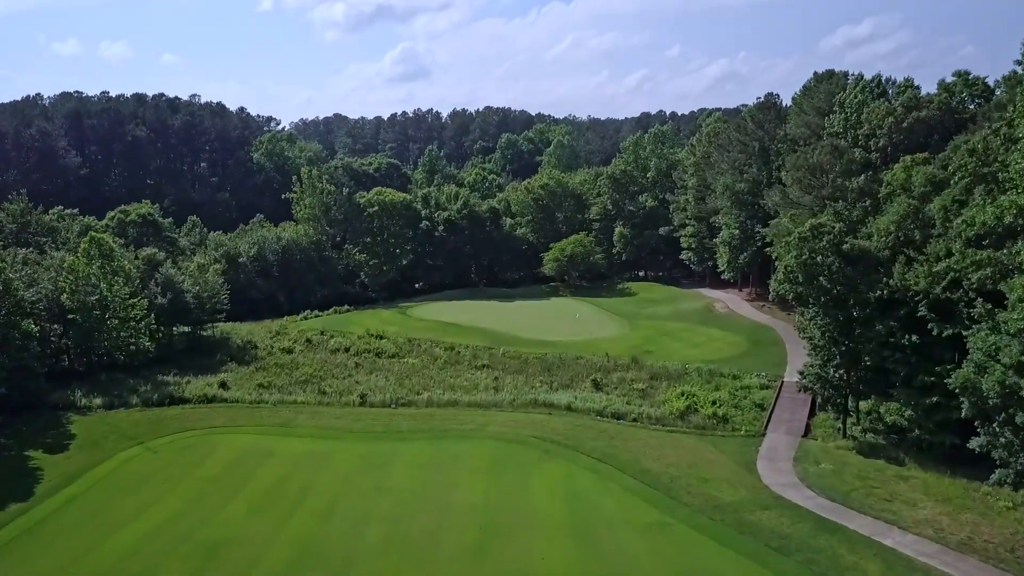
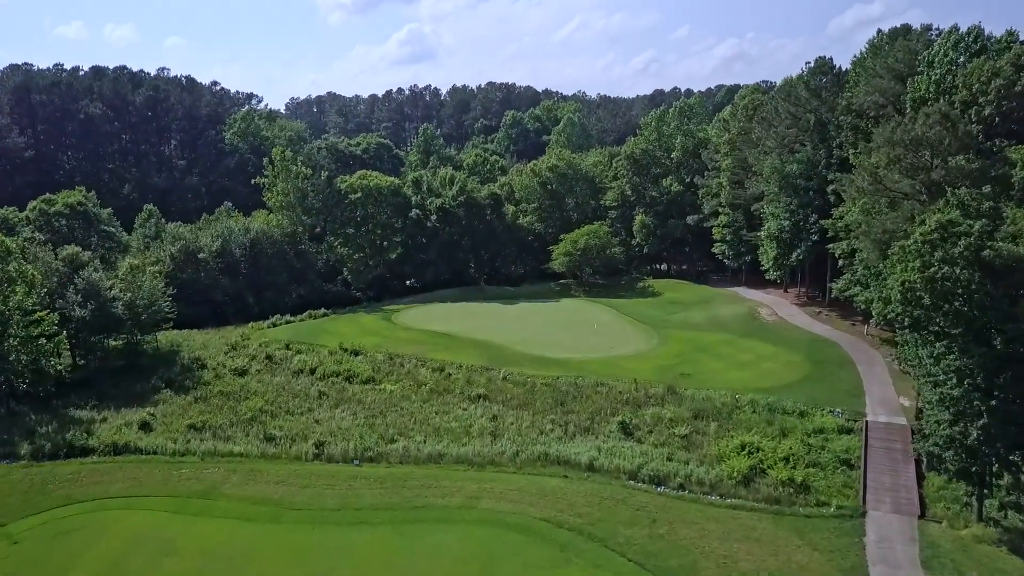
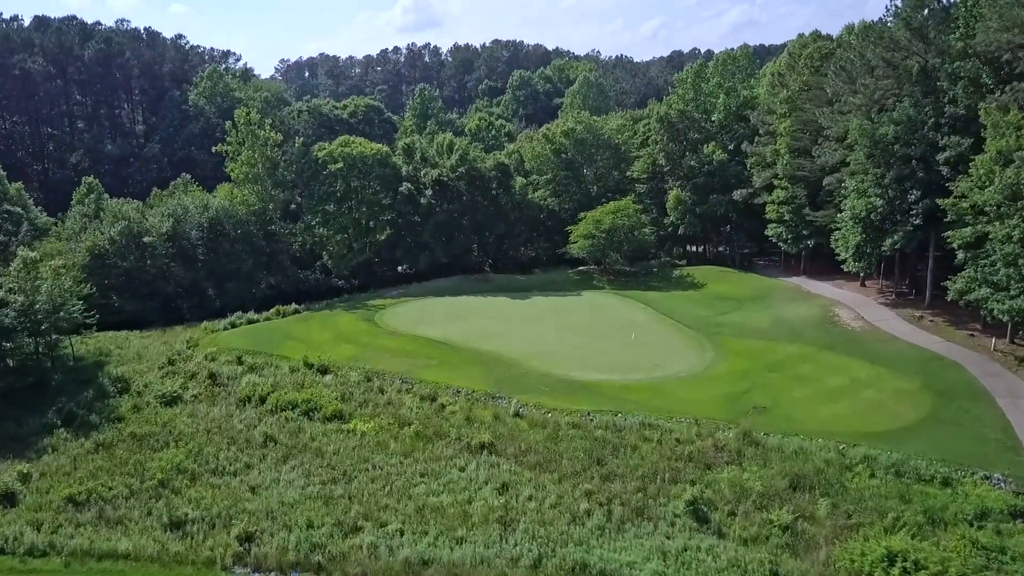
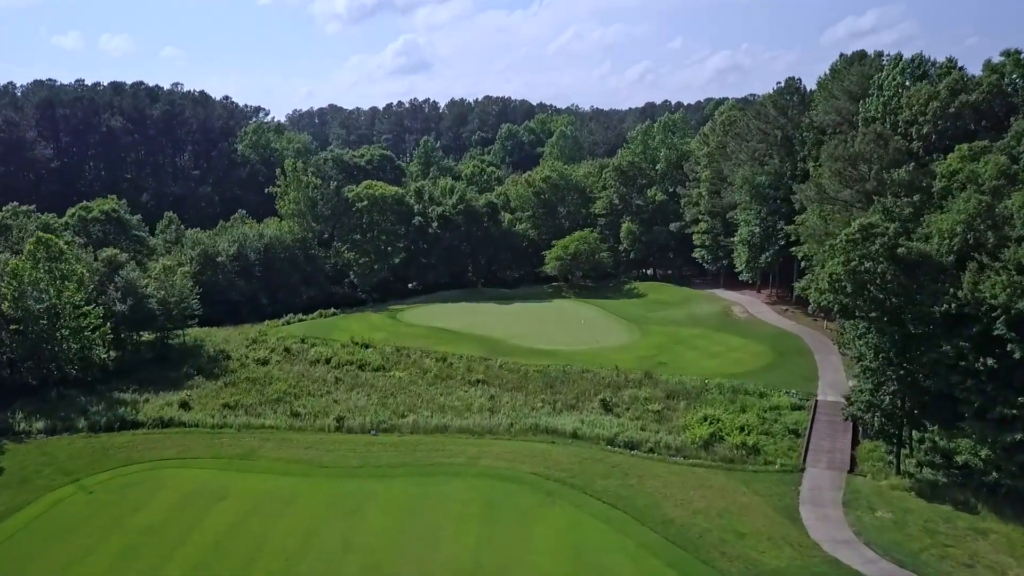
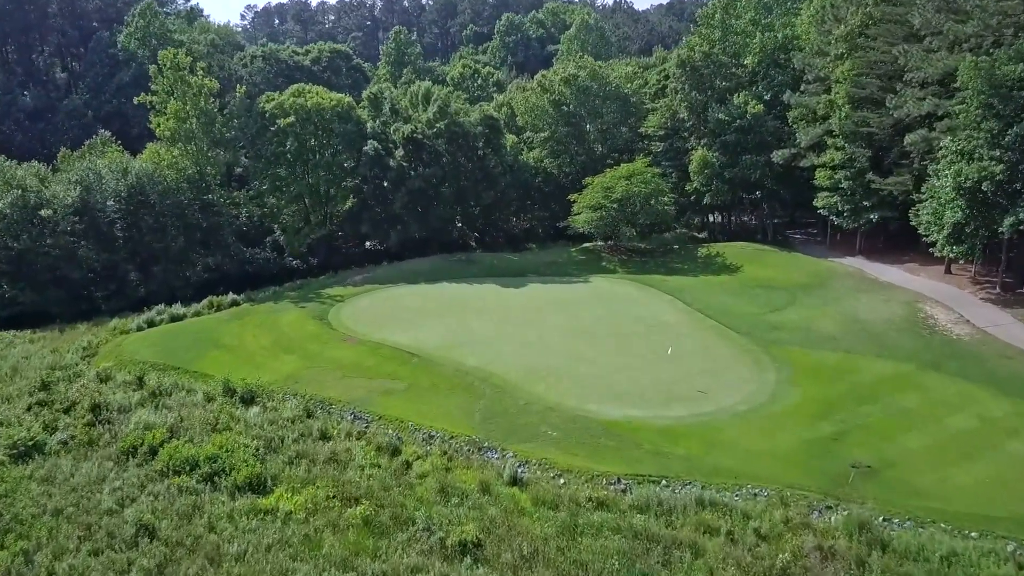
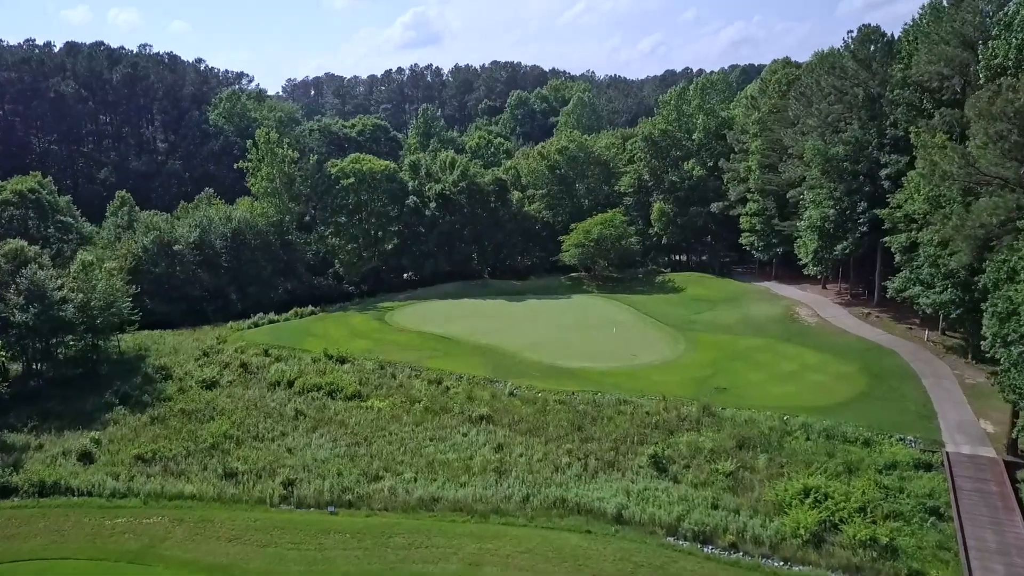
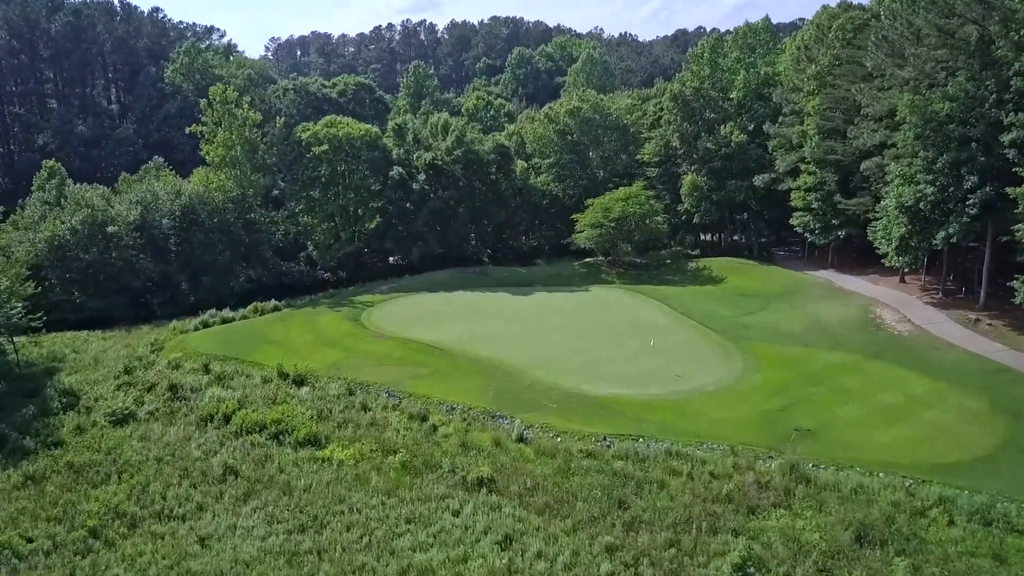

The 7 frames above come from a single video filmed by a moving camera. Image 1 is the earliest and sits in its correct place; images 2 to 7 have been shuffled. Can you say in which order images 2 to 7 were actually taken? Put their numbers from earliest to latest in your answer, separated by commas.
4, 2, 6, 3, 7, 5
